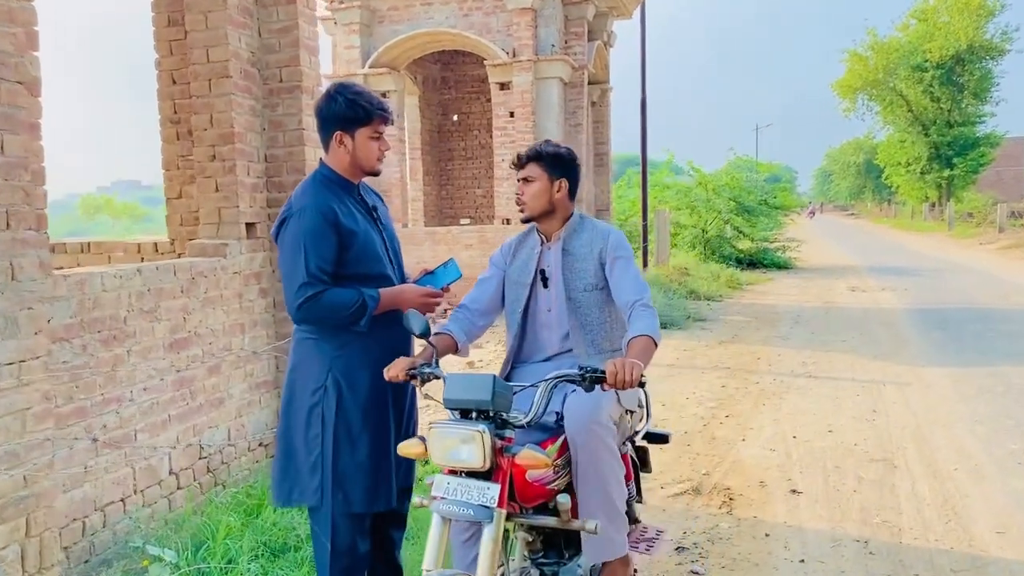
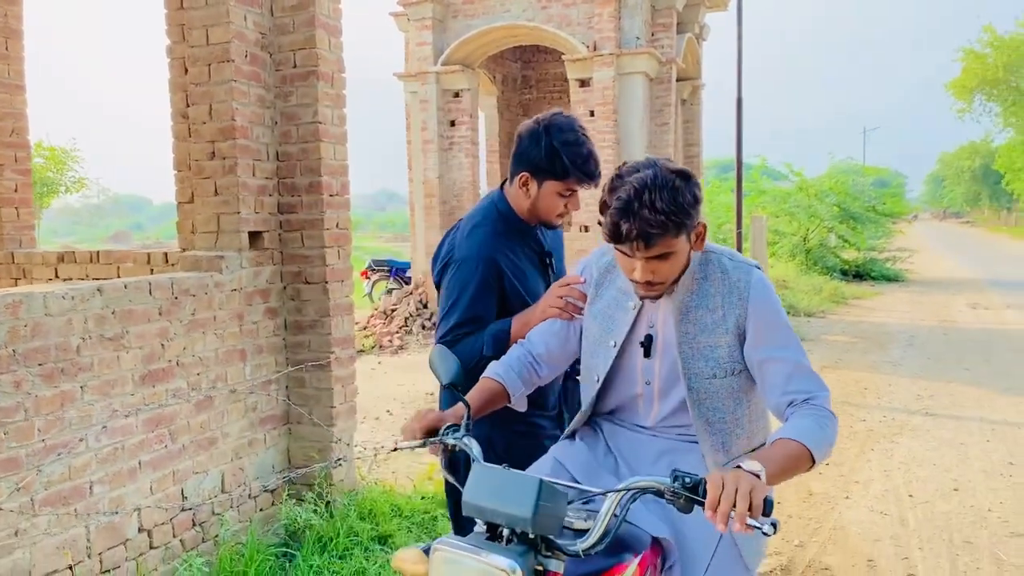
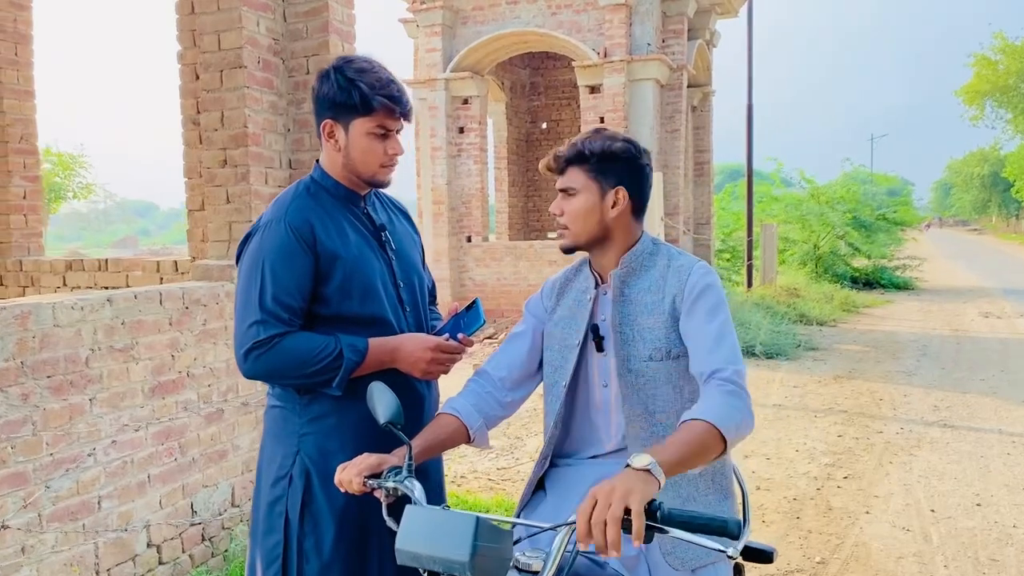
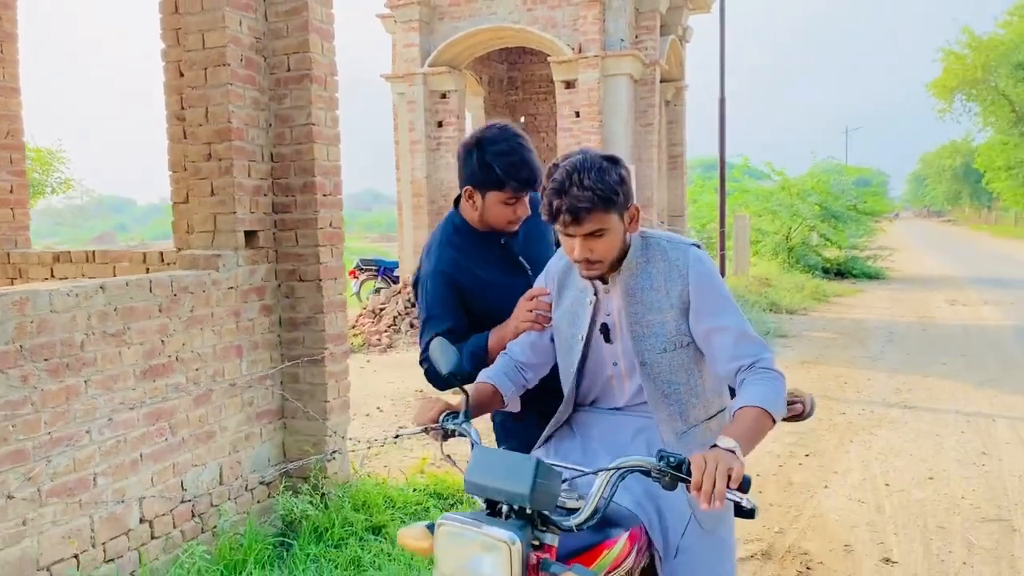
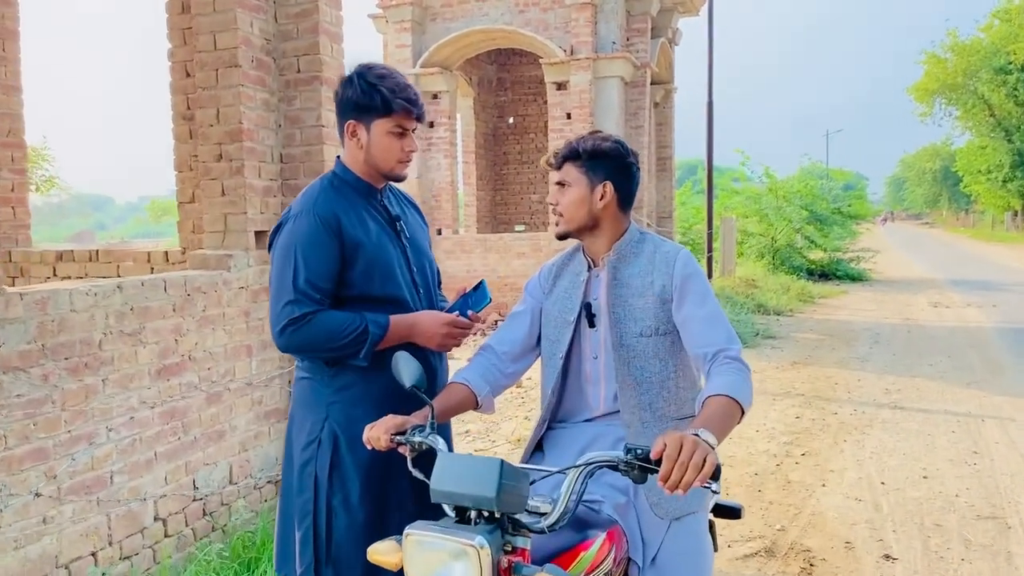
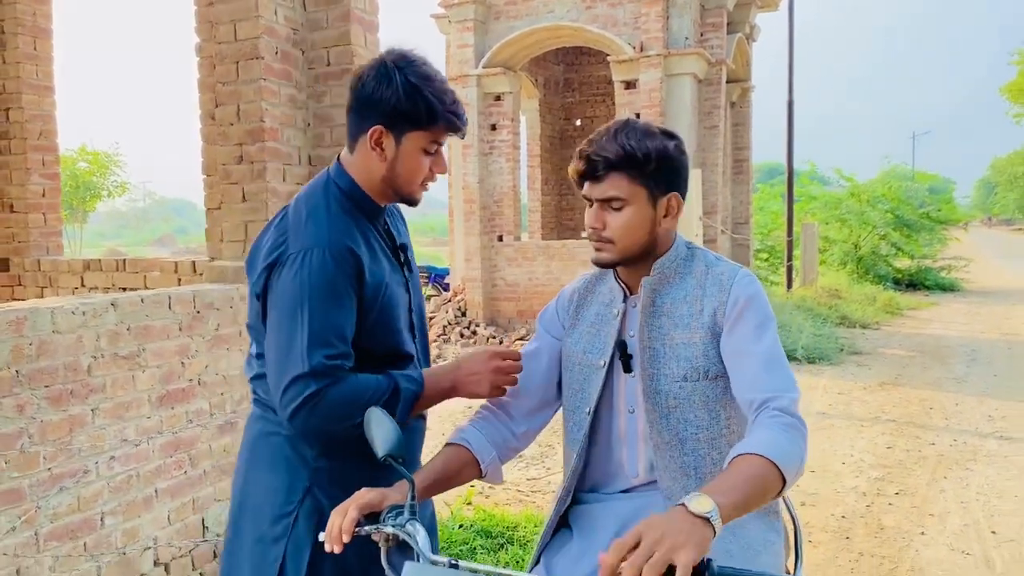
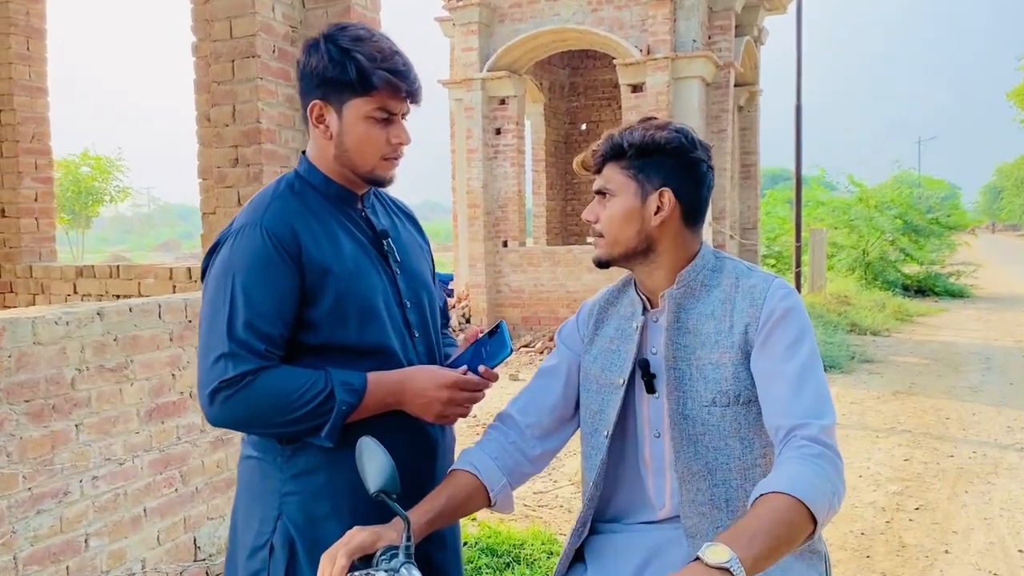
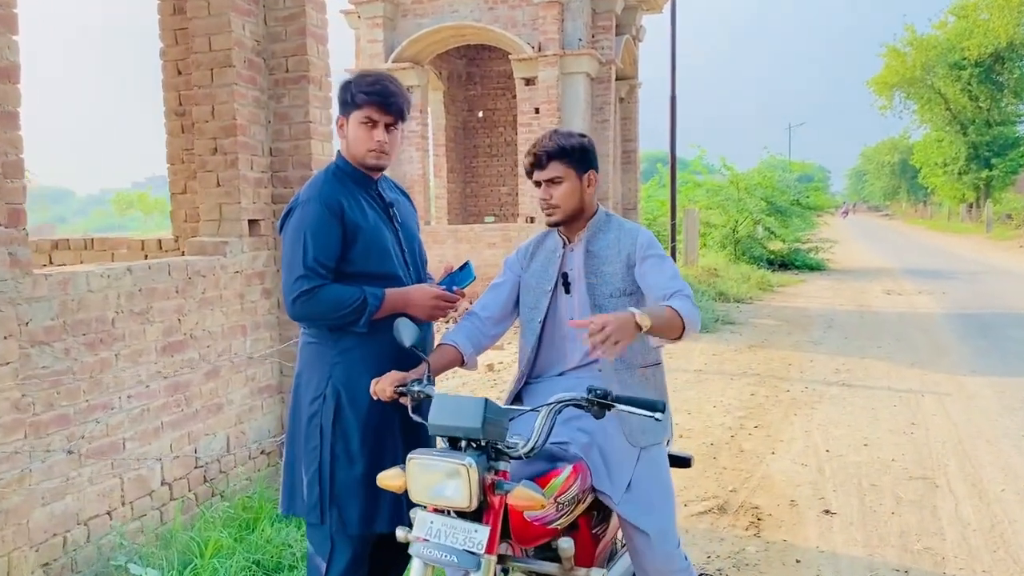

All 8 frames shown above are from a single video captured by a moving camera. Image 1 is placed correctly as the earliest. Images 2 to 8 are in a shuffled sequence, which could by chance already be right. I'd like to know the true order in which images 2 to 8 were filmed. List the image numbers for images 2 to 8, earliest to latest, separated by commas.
8, 5, 3, 7, 6, 2, 4
